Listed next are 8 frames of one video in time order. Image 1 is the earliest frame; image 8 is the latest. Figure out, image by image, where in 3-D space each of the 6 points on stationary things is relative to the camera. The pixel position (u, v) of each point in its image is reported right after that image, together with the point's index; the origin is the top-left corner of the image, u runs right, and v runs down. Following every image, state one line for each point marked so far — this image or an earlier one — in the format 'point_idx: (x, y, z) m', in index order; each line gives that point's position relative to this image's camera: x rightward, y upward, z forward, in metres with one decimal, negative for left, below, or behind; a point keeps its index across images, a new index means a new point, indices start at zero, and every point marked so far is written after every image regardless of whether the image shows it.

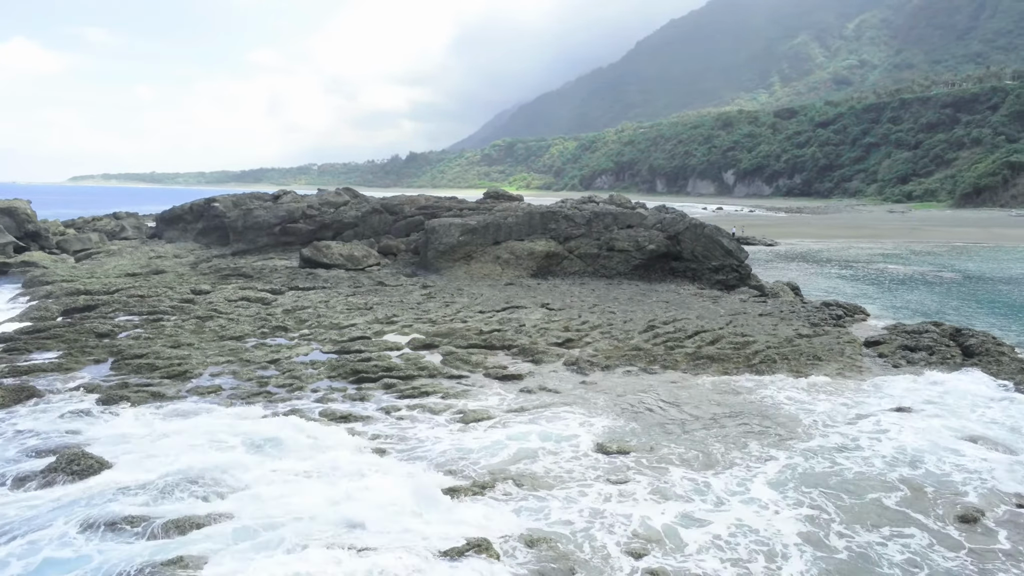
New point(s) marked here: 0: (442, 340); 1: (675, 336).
0: (-1.4, -1.1, +15.8) m
1: (+3.5, -1.0, +16.3) m
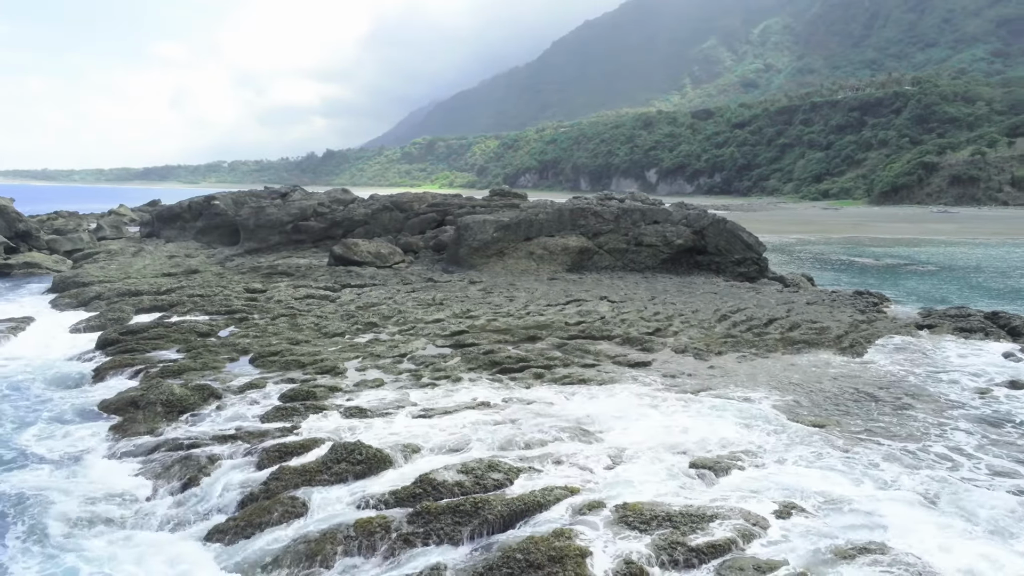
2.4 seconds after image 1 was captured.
0: (+0.7, -1.0, +16.4) m
1: (+5.5, -0.8, +17.4) m
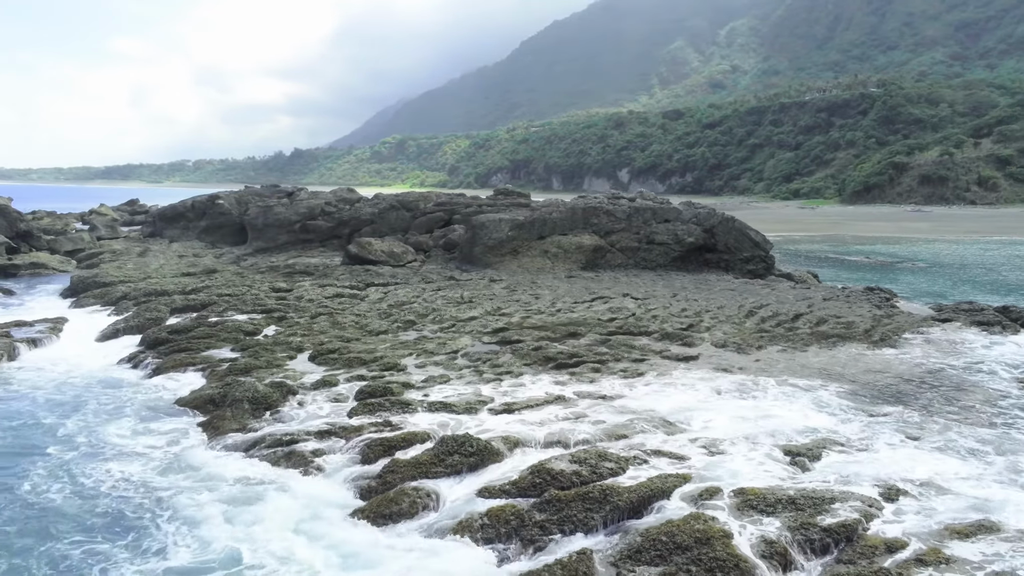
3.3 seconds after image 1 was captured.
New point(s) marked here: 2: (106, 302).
0: (+1.6, -0.9, +16.7) m
1: (+6.3, -0.7, +17.9) m
2: (-9.9, -0.4, +18.6) m
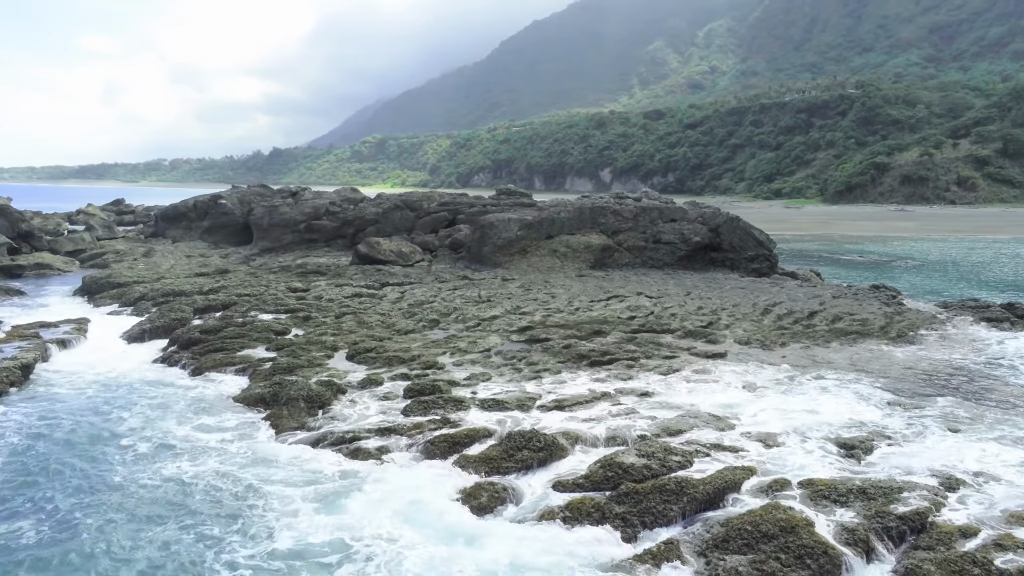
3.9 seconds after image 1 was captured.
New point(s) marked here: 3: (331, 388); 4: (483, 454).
0: (+2.1, -0.9, +16.9) m
1: (+6.8, -0.7, +18.2) m
2: (-9.4, -0.4, +18.5) m
3: (-2.6, -1.4, +11.1) m
4: (-0.3, -1.9, +8.8) m
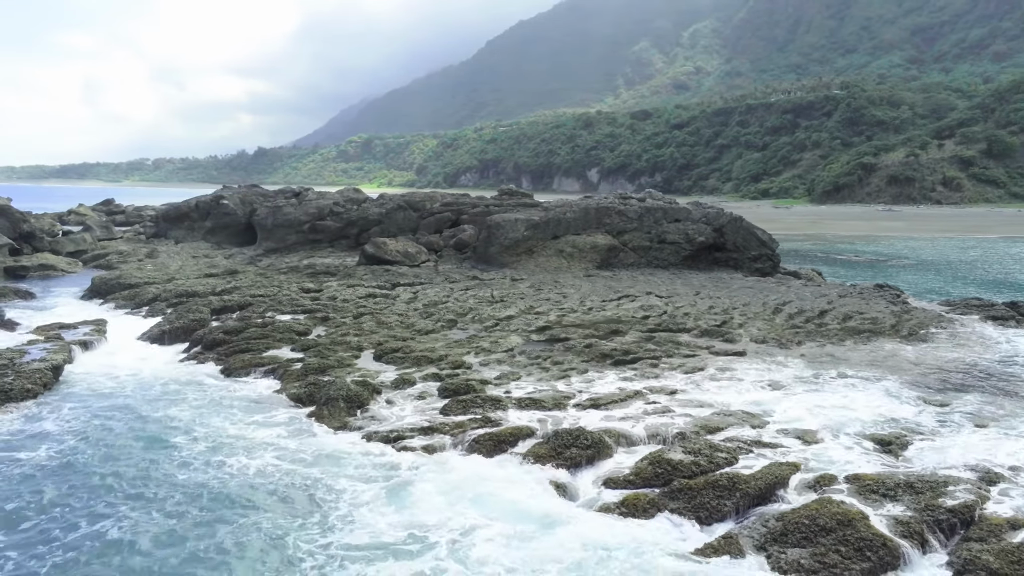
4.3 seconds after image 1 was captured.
0: (+2.5, -0.9, +17.1) m
1: (+7.2, -0.7, +18.5) m
2: (-9.1, -0.4, +18.5) m
3: (-2.1, -1.5, +11.2) m
4: (+0.2, -2.0, +9.0) m
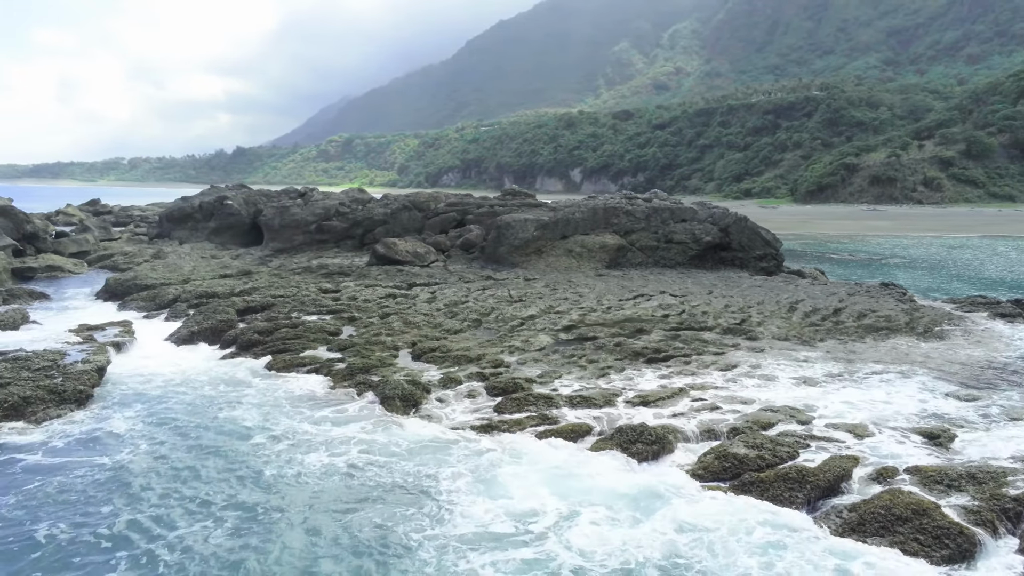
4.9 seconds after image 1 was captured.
0: (+3.1, -0.8, +17.3) m
1: (+7.7, -0.6, +18.9) m
2: (-8.5, -0.4, +18.4) m
3: (-1.4, -1.5, +11.3) m
4: (+1.0, -1.9, +9.2) m
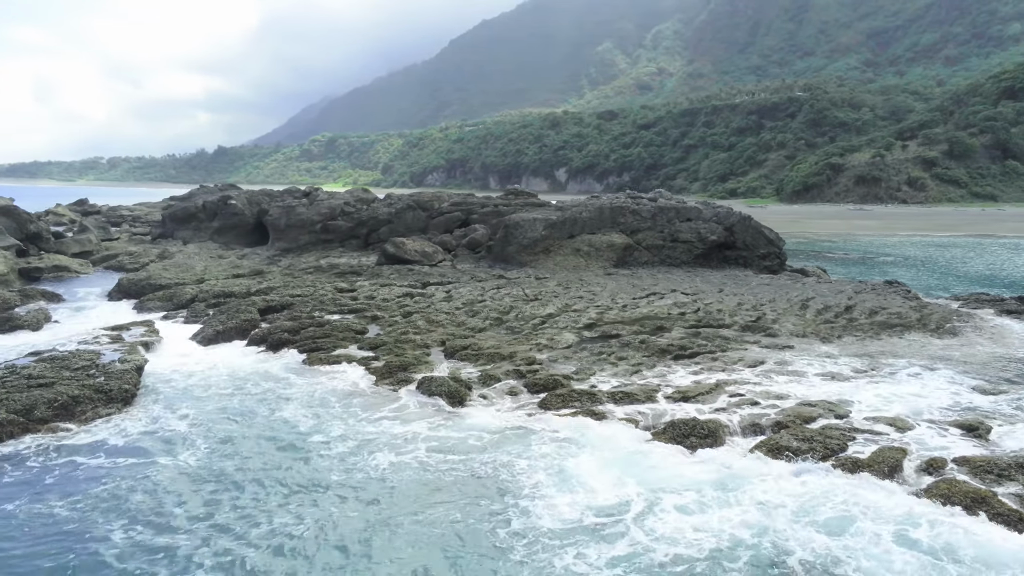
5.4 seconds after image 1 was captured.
0: (+3.5, -0.8, +17.5) m
1: (+8.1, -0.6, +19.2) m
2: (-8.1, -0.4, +18.3) m
3: (-0.8, -1.4, +11.4) m
4: (+1.7, -1.9, +9.3) m
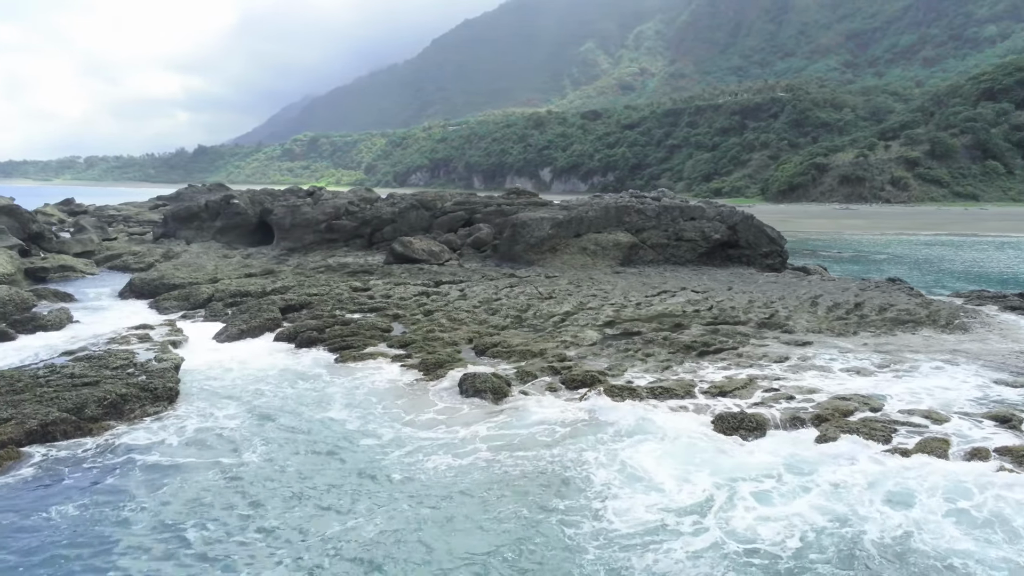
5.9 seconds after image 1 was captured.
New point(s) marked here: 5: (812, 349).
0: (+4.0, -0.8, +17.8) m
1: (+8.5, -0.5, +19.6) m
2: (-7.7, -0.4, +18.3) m
3: (-0.2, -1.4, +11.5) m
4: (+2.4, -1.9, +9.5) m
5: (+6.0, -1.2, +15.3) m
